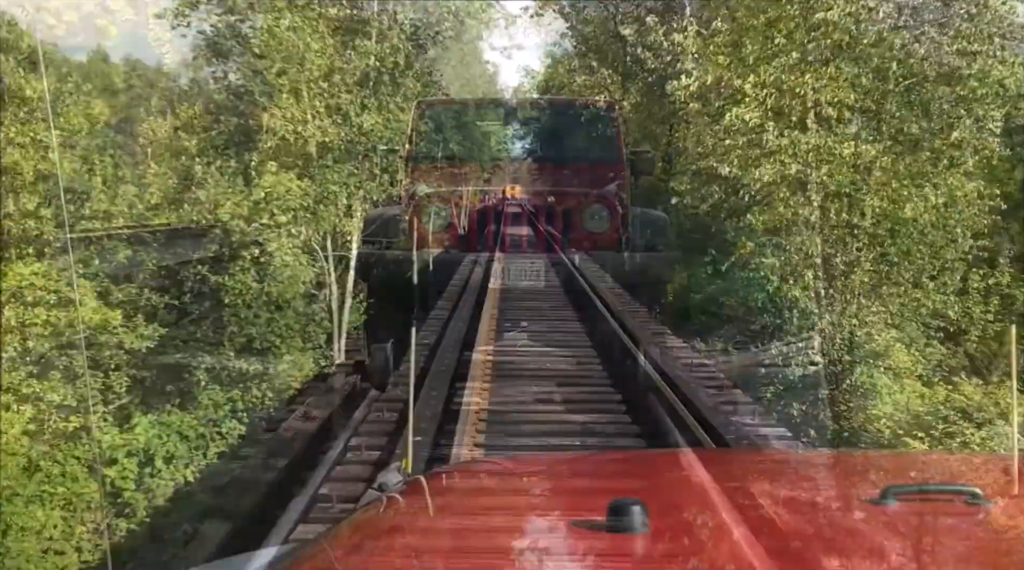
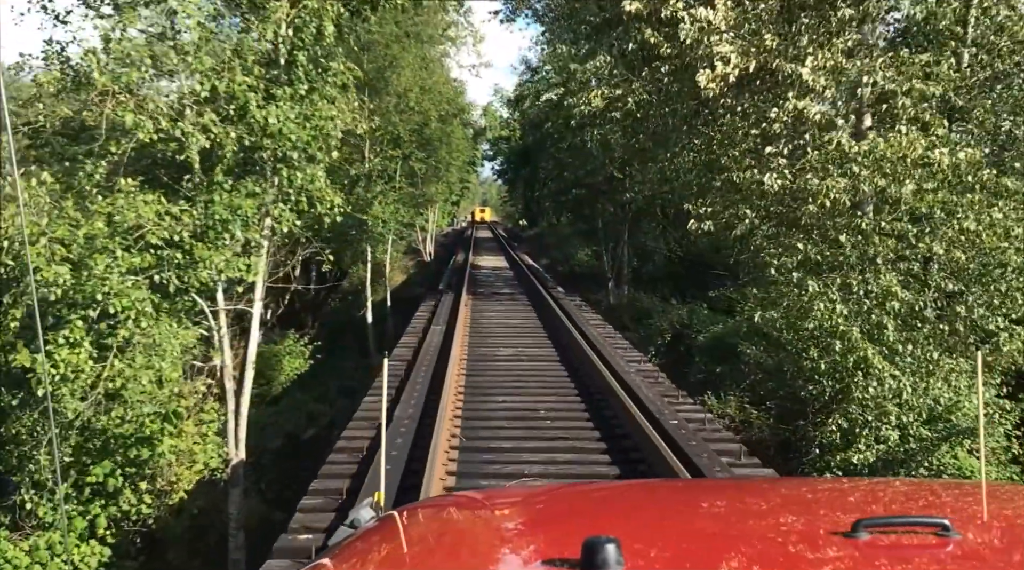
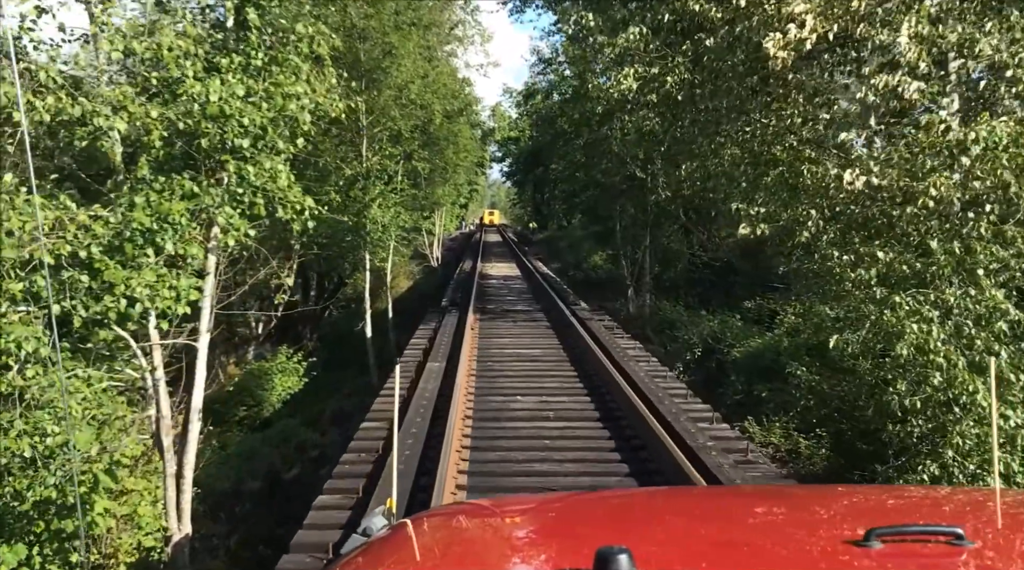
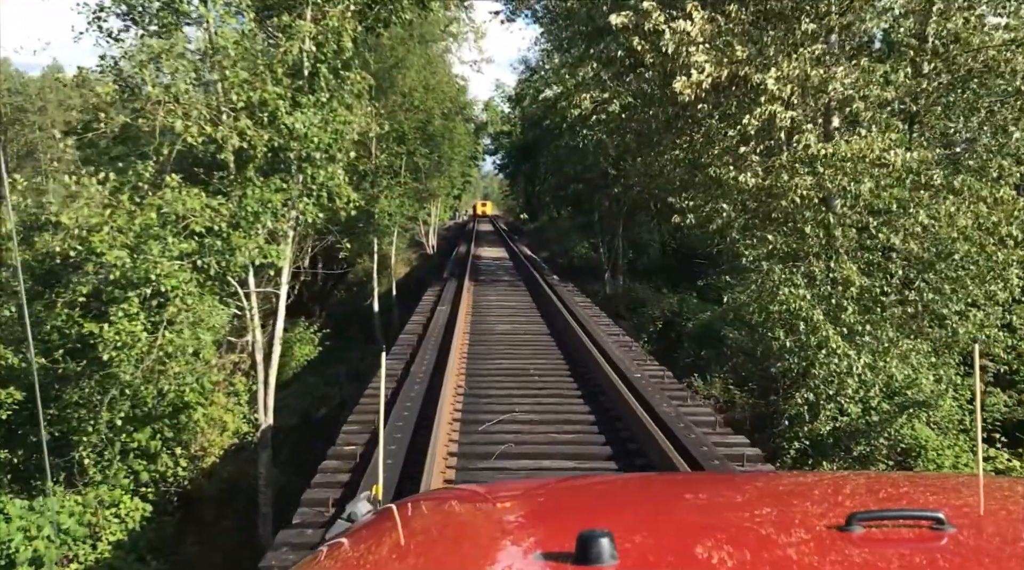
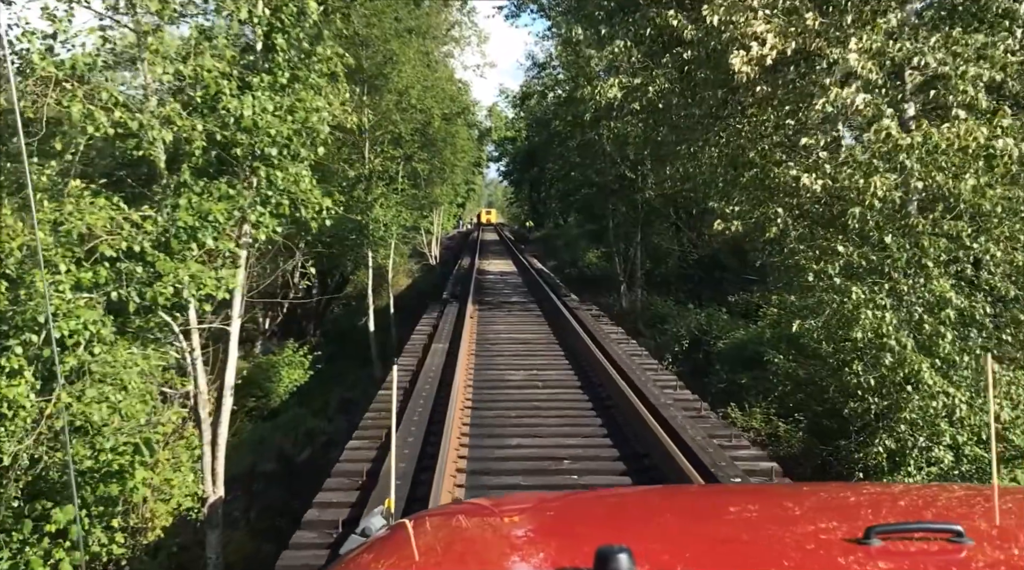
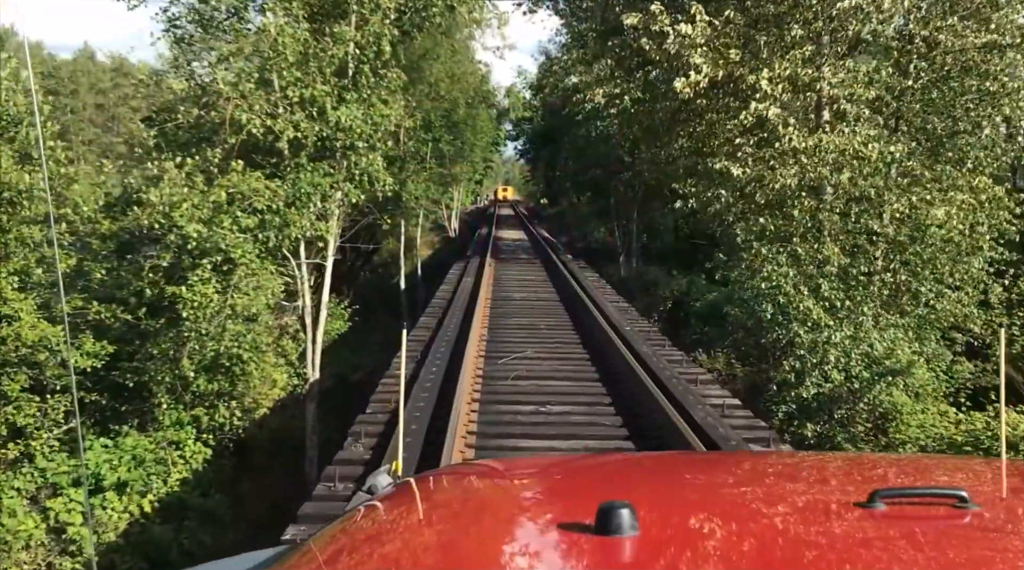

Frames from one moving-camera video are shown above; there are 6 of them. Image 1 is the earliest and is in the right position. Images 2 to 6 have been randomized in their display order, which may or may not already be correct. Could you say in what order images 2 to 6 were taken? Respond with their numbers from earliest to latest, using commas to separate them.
6, 4, 2, 5, 3
